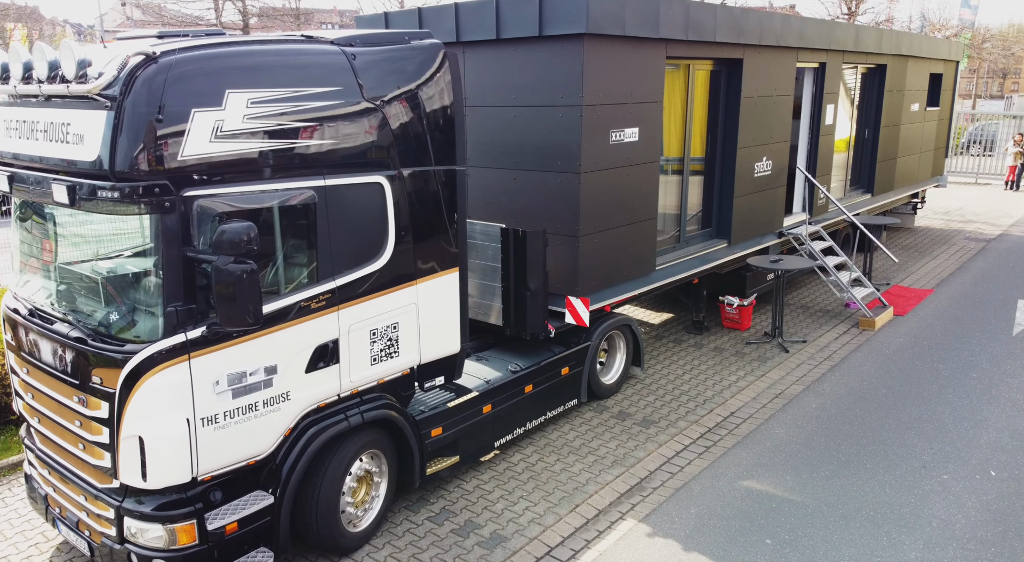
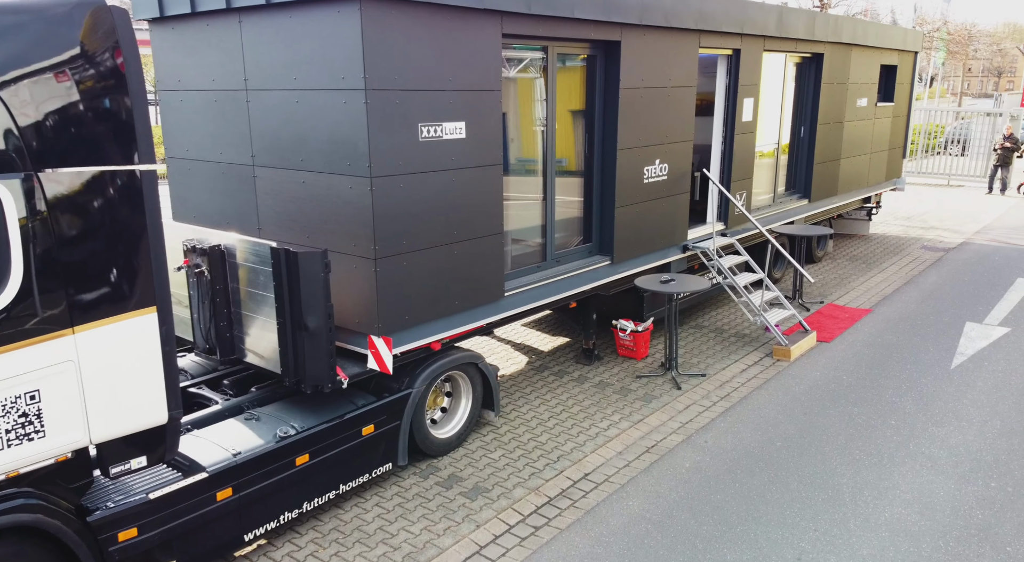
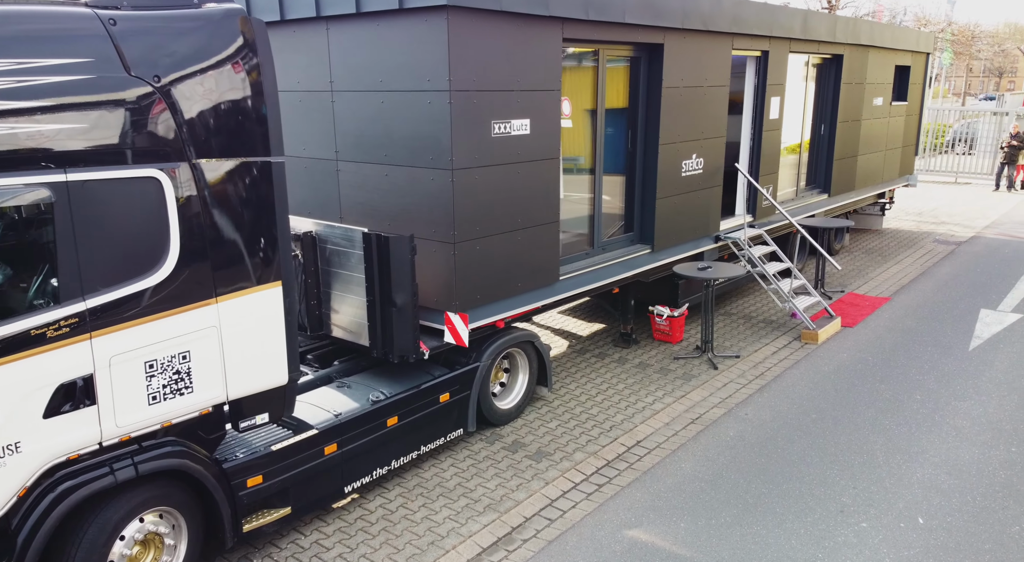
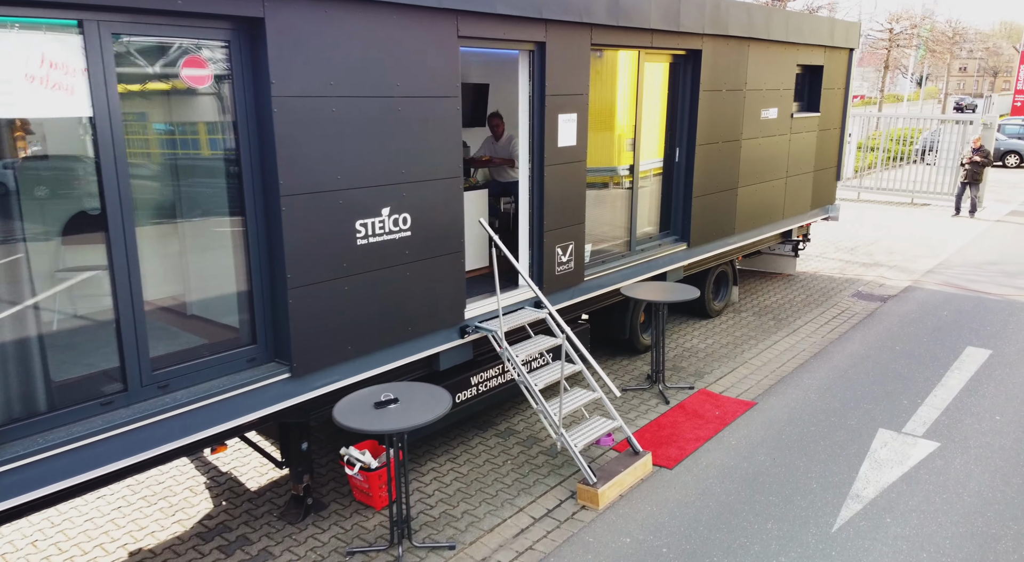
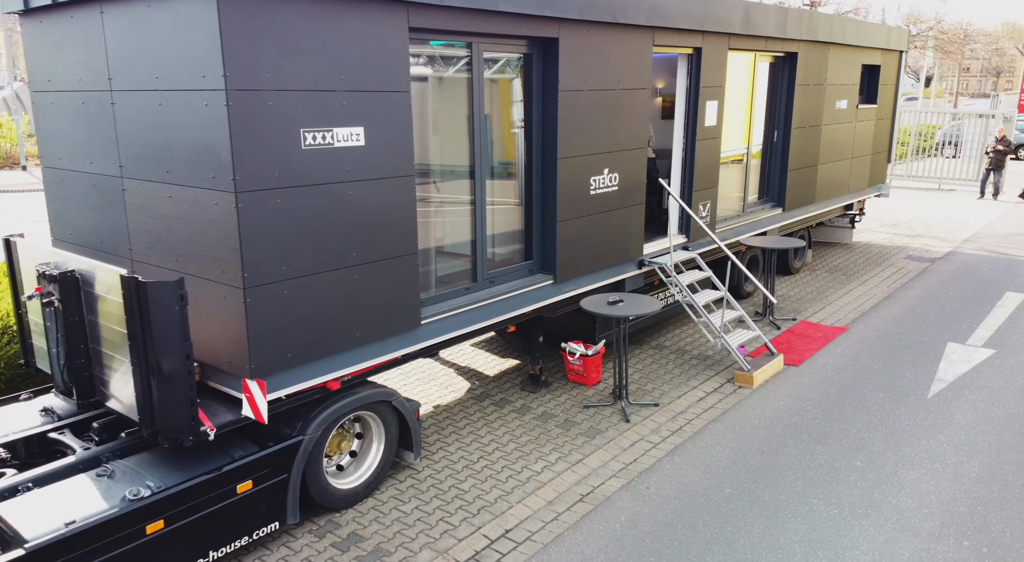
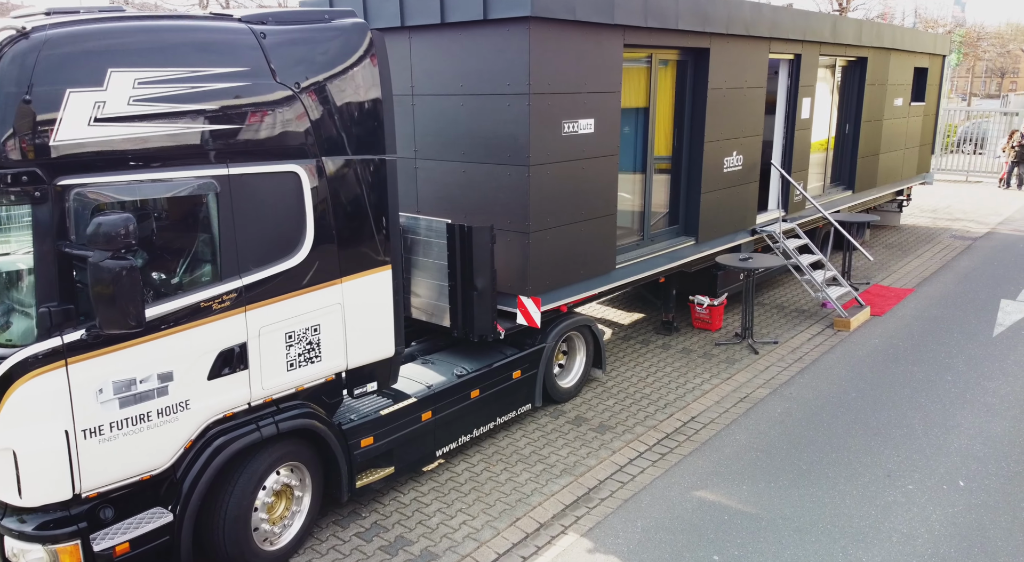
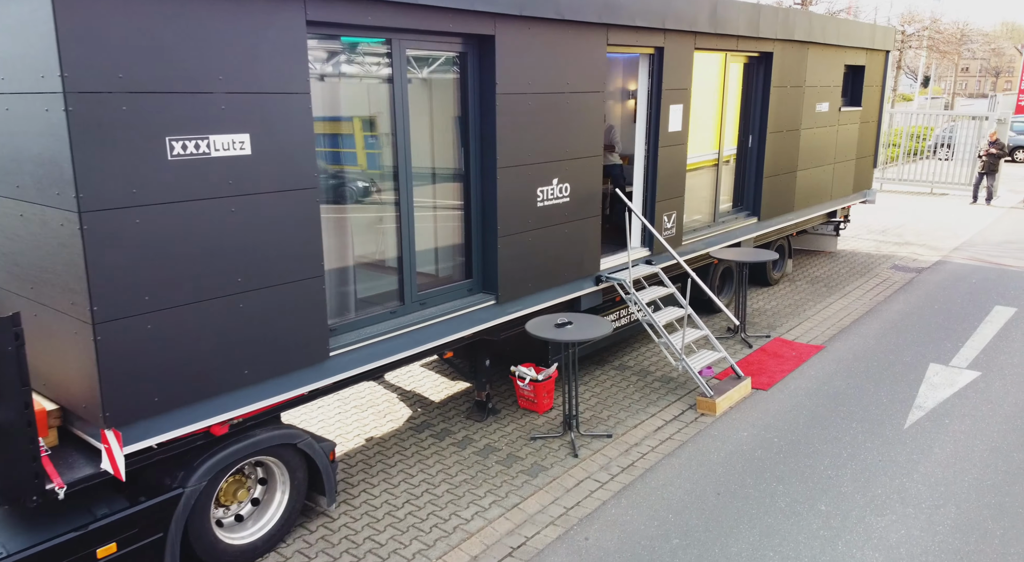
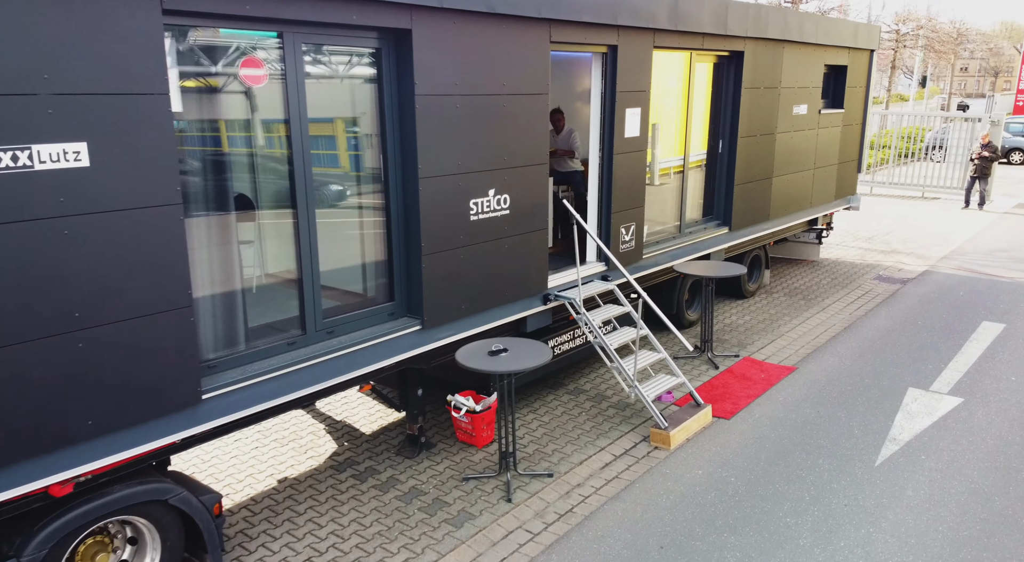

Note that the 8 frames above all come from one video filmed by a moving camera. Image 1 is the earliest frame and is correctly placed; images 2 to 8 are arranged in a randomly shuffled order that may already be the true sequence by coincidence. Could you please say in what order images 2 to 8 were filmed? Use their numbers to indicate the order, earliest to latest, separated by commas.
6, 3, 2, 5, 7, 8, 4
